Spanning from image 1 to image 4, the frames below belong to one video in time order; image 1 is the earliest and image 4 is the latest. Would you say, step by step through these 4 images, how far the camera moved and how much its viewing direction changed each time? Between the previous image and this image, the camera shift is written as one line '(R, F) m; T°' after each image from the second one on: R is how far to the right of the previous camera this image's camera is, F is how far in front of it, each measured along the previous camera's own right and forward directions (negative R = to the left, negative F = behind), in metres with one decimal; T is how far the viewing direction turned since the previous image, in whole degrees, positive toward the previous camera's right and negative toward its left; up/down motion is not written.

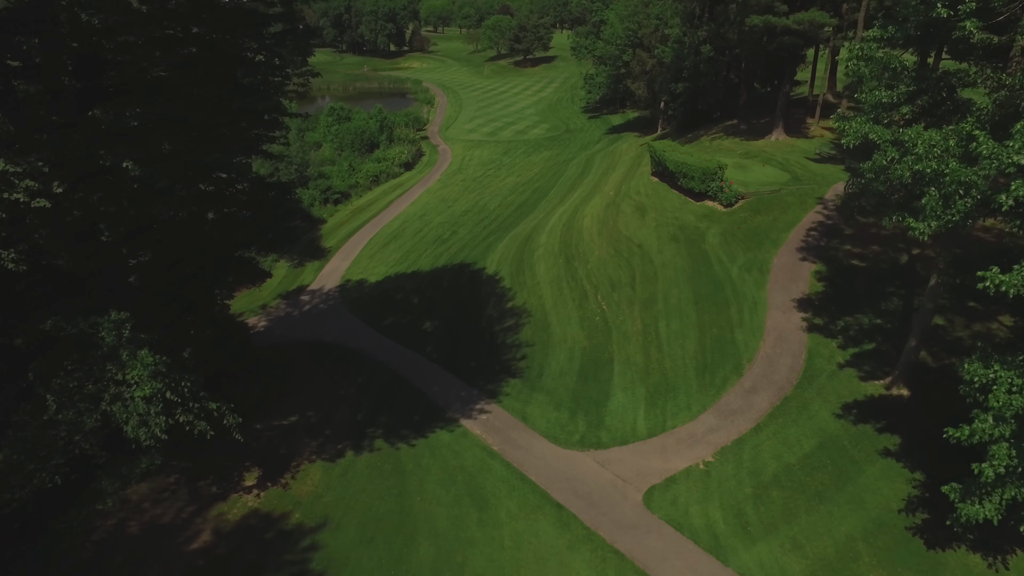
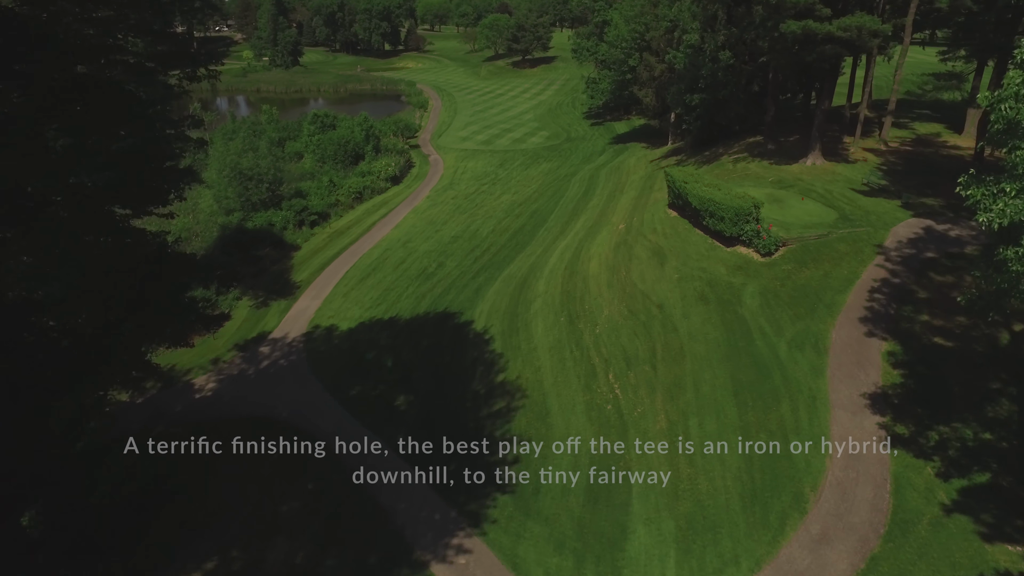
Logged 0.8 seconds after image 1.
(+0.2, +4.1) m; 0°
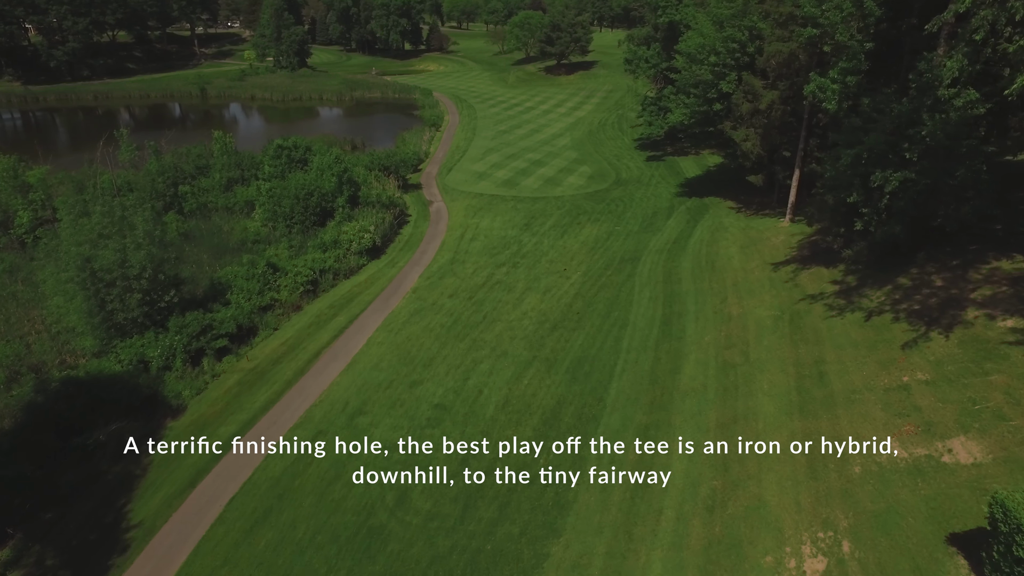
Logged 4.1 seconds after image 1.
(+0.1, +15.2) m; -2°
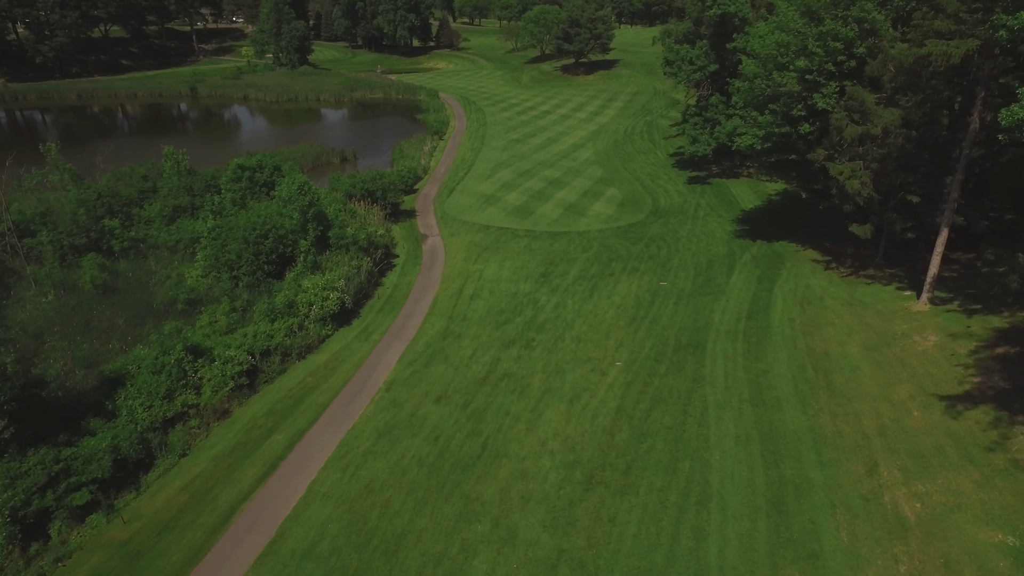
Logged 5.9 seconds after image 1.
(0.0, +8.6) m; -1°
